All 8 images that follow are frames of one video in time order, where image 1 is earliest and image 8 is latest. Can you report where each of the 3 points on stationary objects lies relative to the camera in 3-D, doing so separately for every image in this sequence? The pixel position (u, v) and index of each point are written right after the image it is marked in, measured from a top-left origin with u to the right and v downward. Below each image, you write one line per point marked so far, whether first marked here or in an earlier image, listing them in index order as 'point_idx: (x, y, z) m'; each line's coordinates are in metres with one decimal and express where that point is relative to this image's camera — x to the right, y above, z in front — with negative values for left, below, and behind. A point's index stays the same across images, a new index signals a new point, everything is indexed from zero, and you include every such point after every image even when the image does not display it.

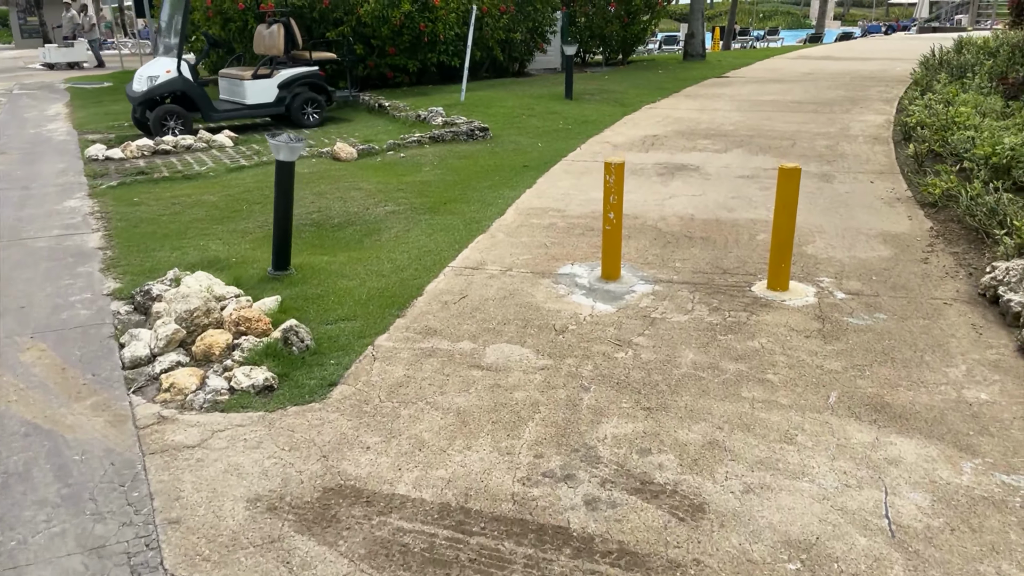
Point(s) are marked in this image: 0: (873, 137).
0: (+3.7, +1.5, +7.9) m
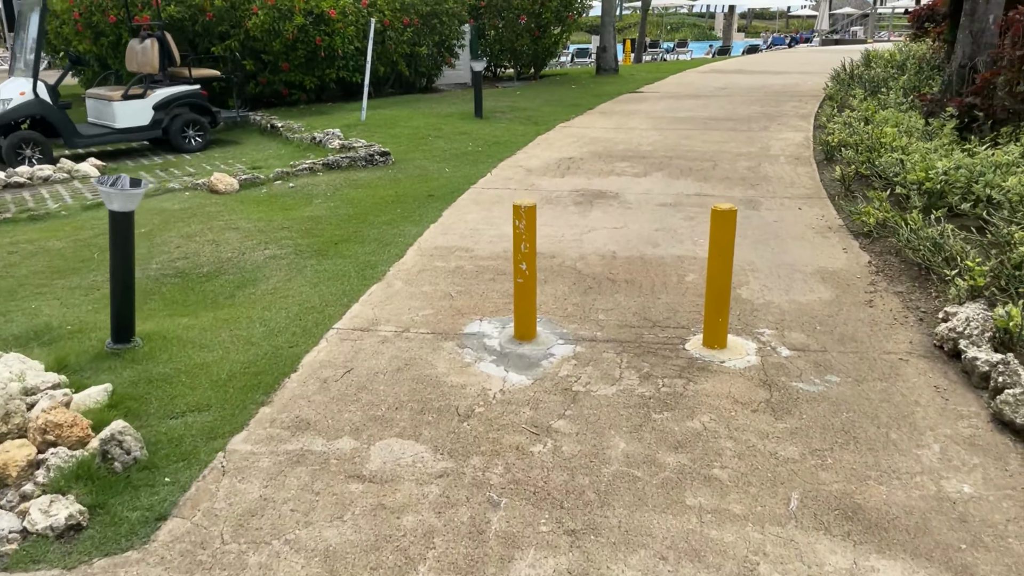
0: (+2.8, +1.3, +7.5) m
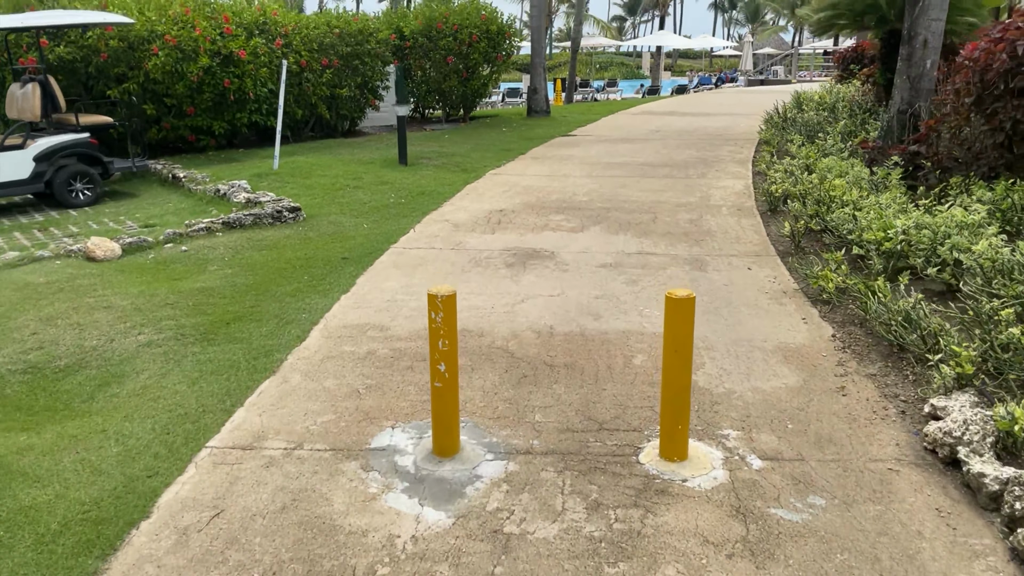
0: (+2.1, +0.7, +7.1) m
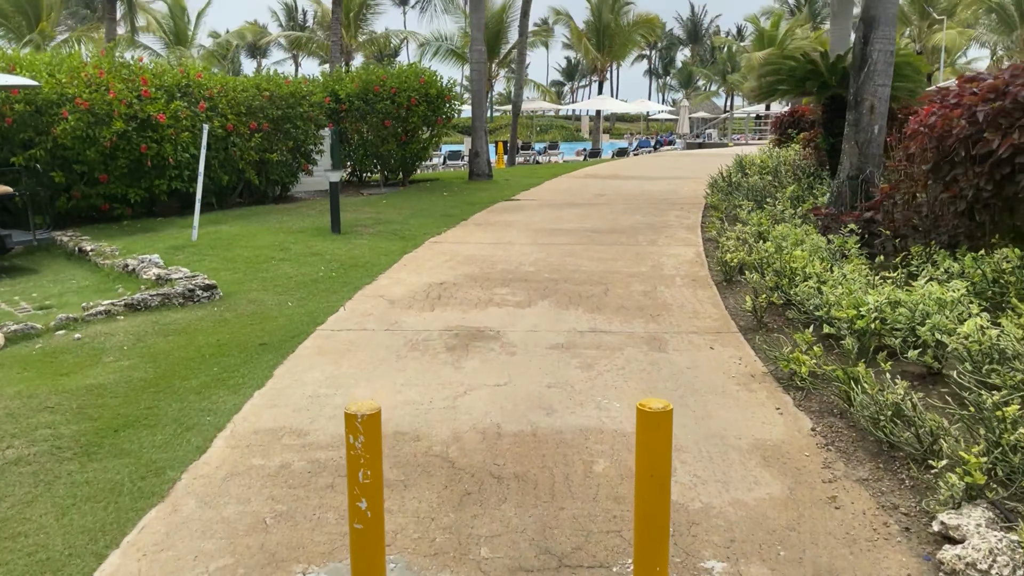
0: (+1.6, +0.1, +6.8) m
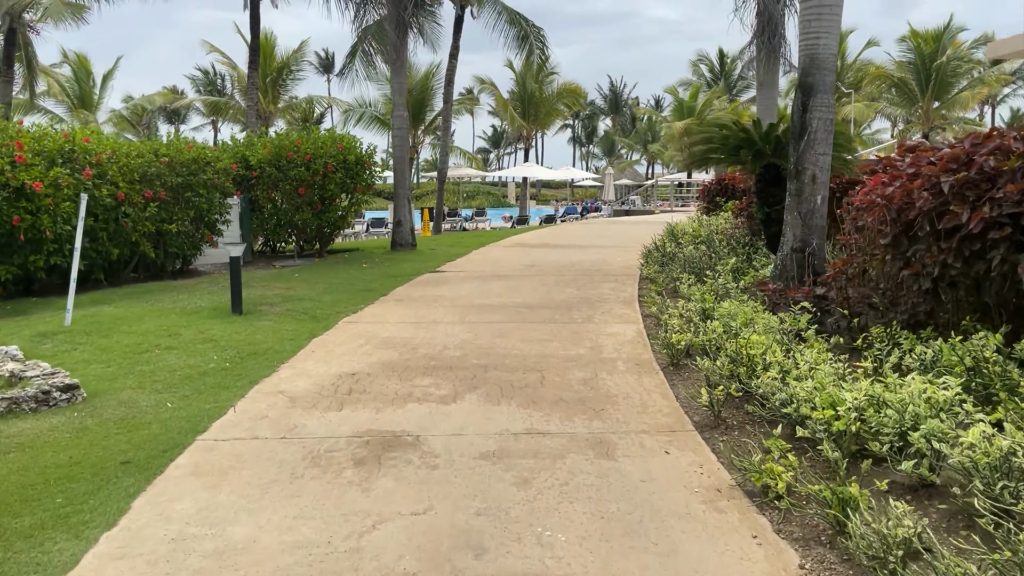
0: (+1.0, -0.6, +6.1) m
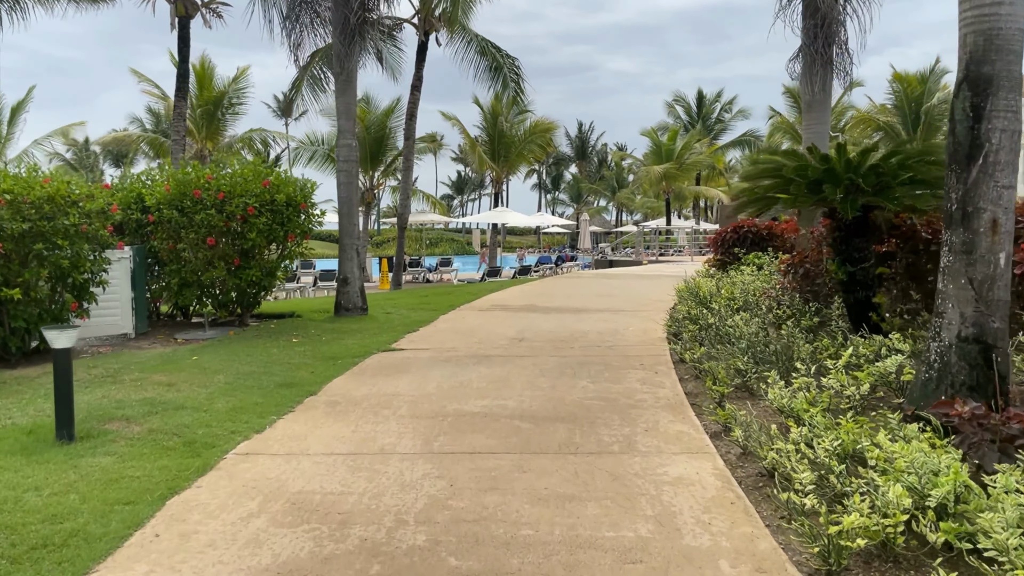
0: (+1.0, -1.2, +3.3) m
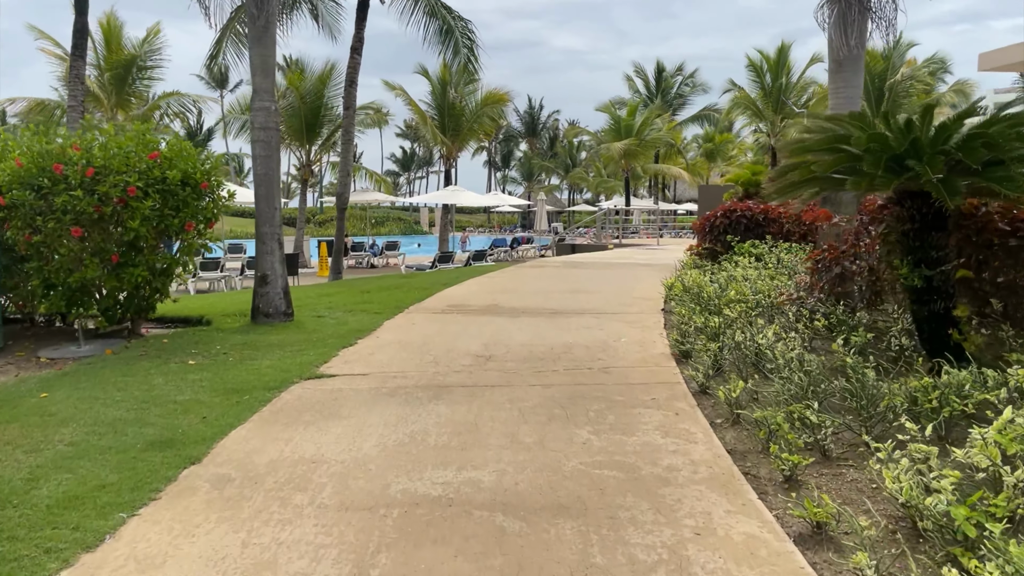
0: (+1.1, -1.3, +1.6) m
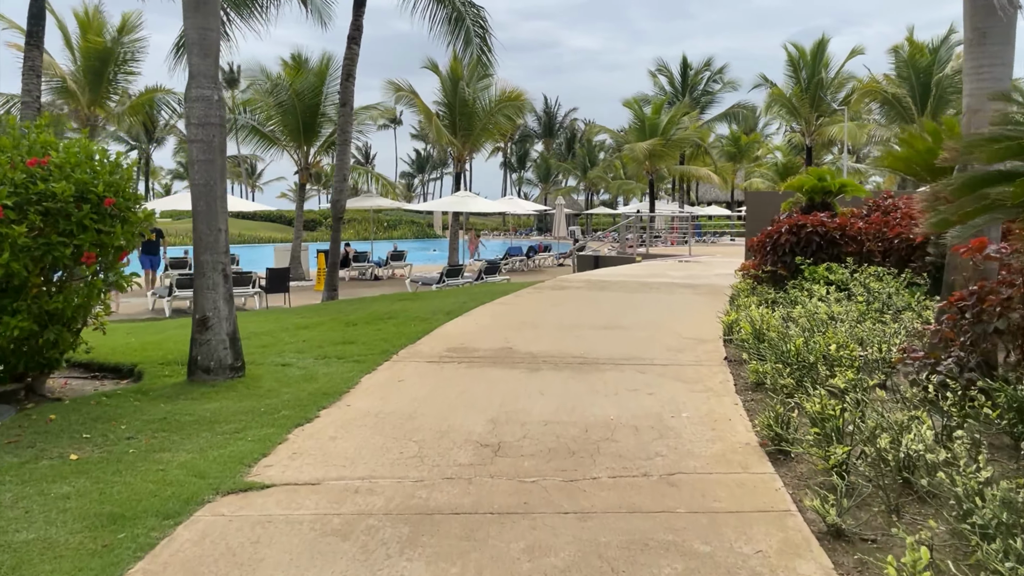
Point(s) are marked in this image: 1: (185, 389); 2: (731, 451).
0: (+1.1, -1.7, -0.4) m
1: (-2.5, -0.8, +5.9) m
2: (+1.3, -1.0, +4.5) m
